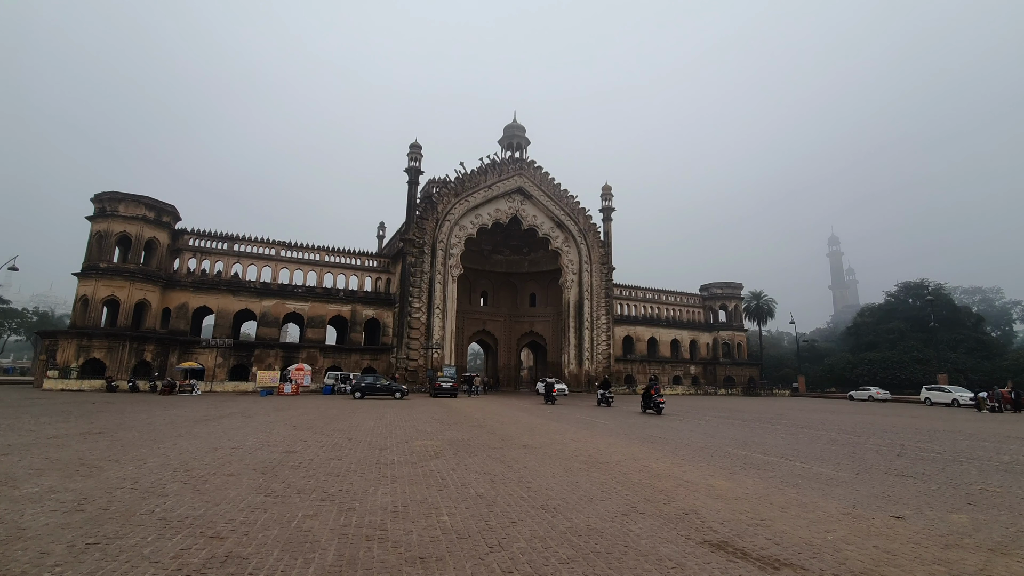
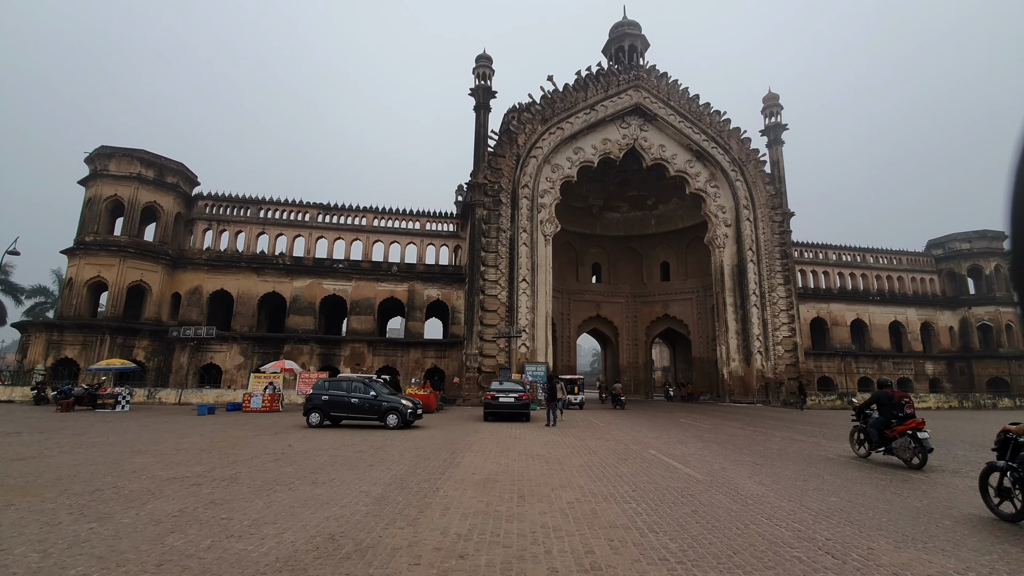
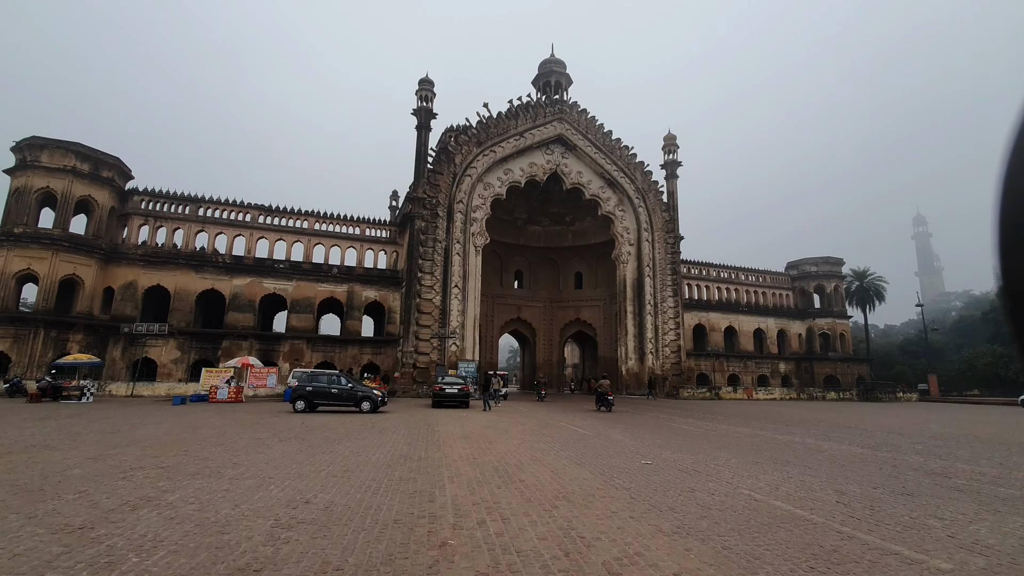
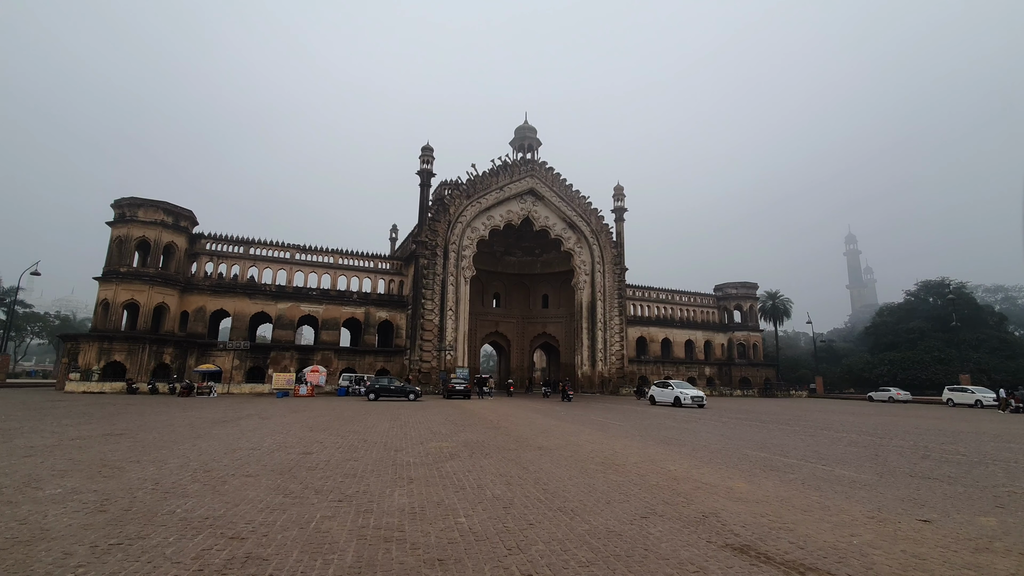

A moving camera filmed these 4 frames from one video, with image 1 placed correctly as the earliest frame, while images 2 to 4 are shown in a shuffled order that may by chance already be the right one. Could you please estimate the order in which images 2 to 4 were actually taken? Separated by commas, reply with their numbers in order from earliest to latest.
4, 3, 2
